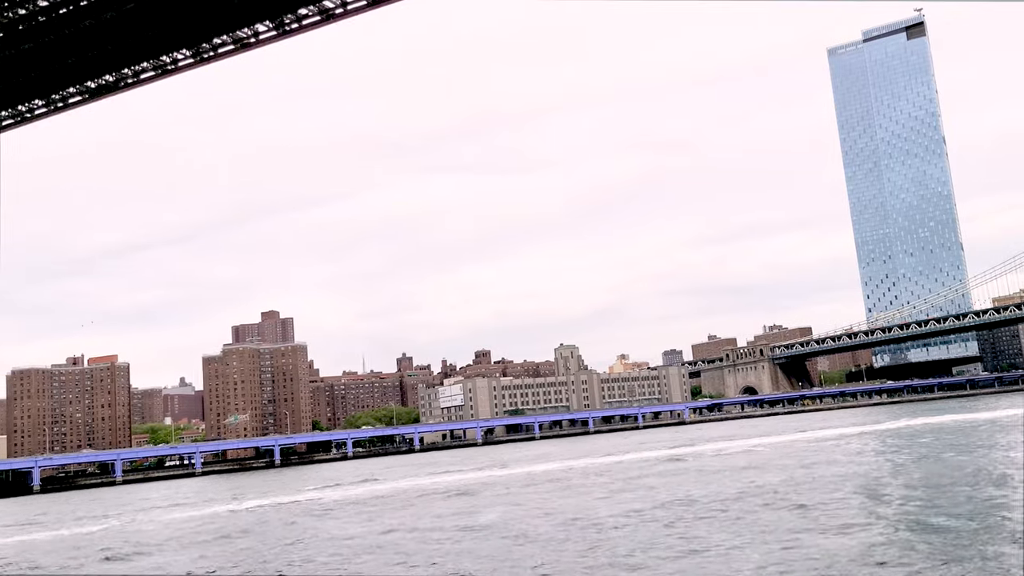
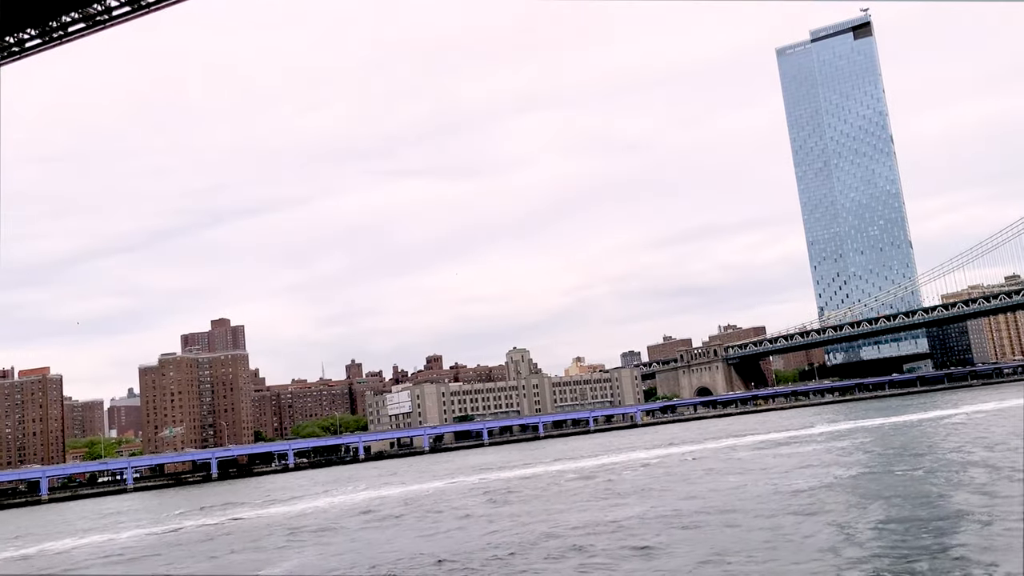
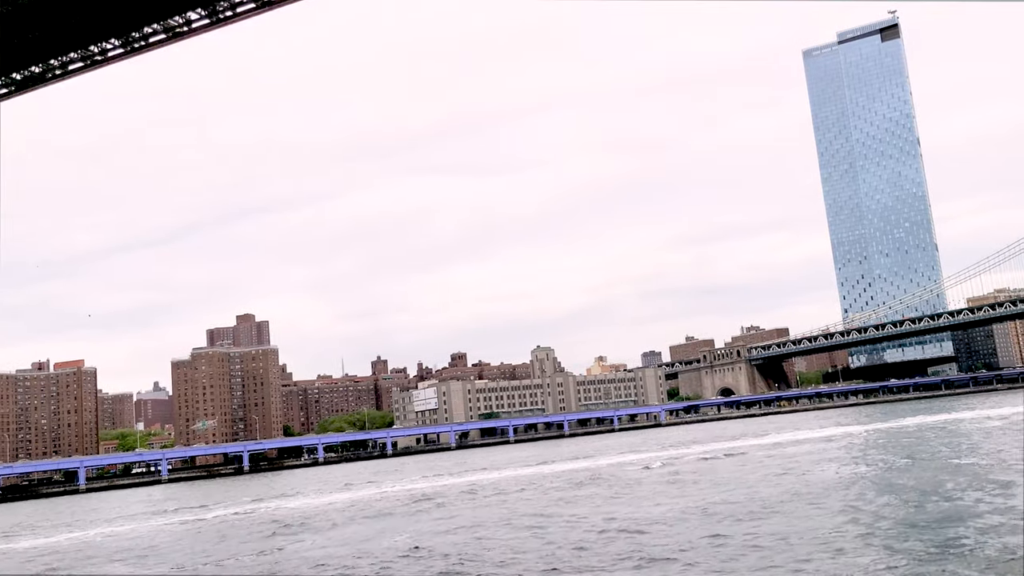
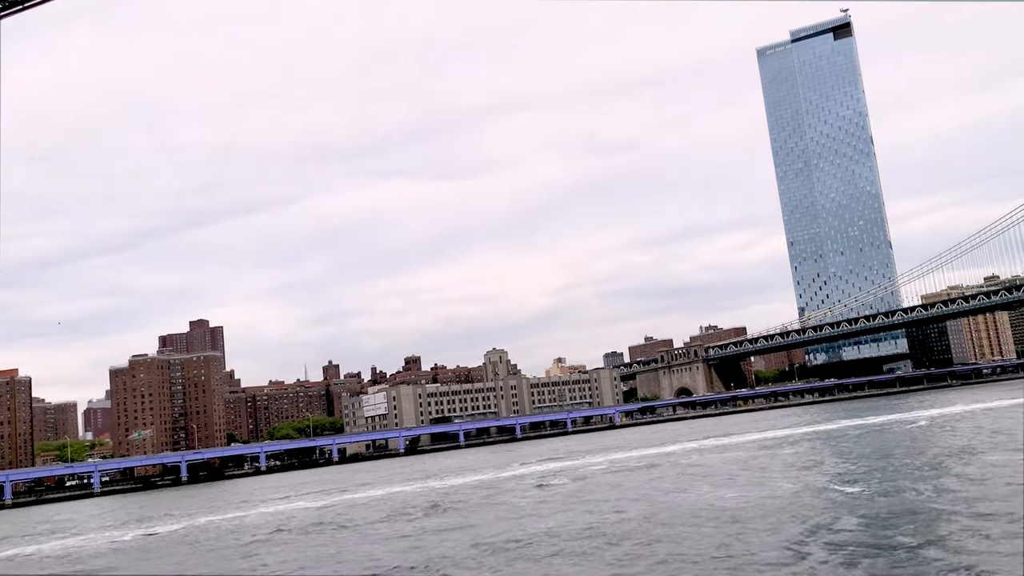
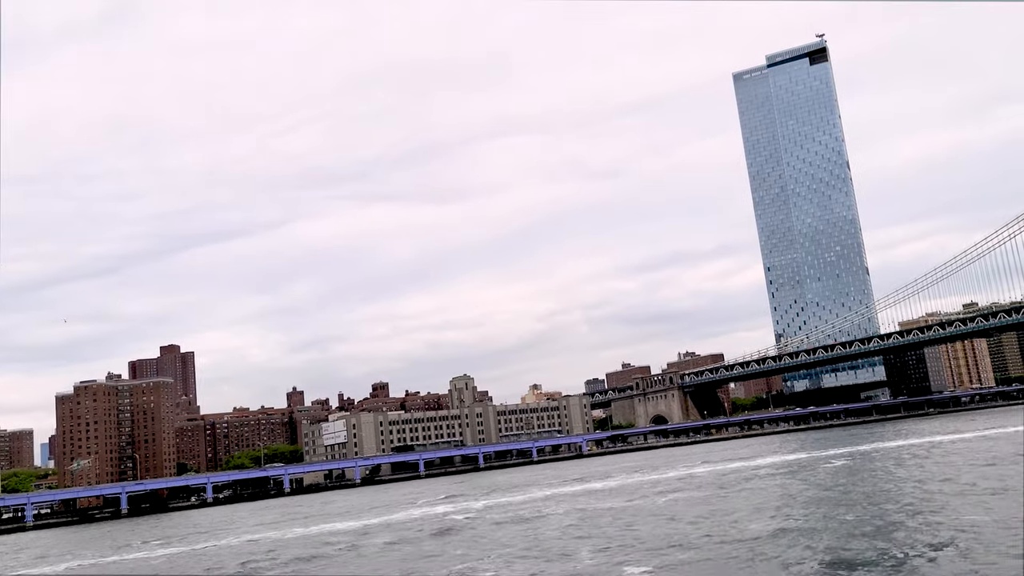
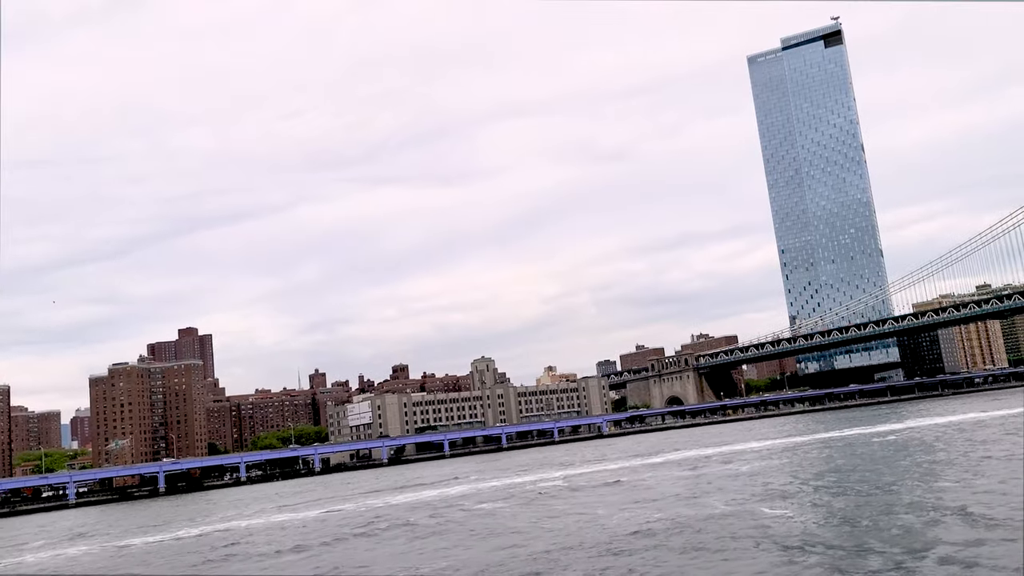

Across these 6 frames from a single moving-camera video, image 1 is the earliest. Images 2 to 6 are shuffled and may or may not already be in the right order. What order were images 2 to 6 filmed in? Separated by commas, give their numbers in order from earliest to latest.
3, 2, 4, 6, 5
